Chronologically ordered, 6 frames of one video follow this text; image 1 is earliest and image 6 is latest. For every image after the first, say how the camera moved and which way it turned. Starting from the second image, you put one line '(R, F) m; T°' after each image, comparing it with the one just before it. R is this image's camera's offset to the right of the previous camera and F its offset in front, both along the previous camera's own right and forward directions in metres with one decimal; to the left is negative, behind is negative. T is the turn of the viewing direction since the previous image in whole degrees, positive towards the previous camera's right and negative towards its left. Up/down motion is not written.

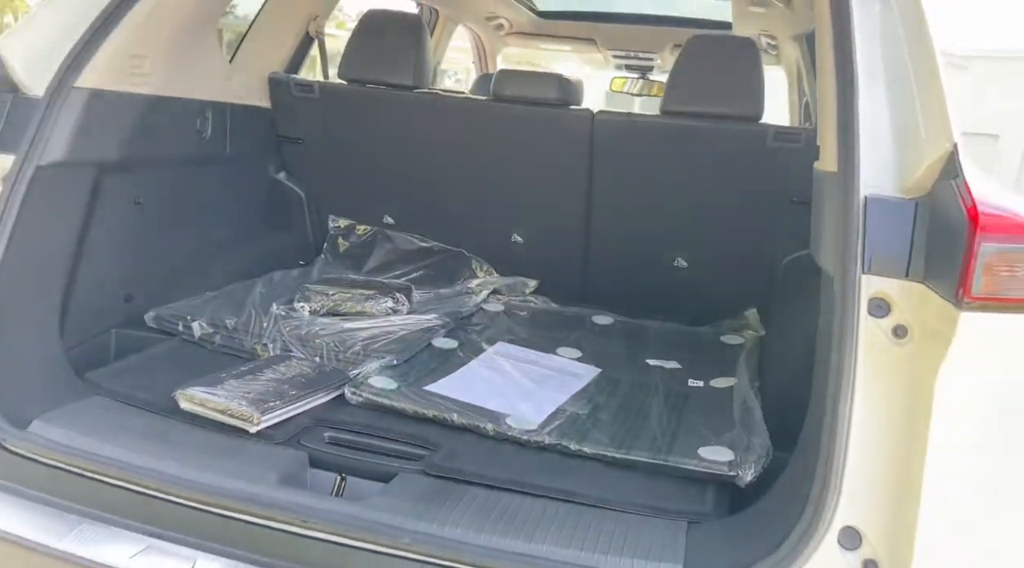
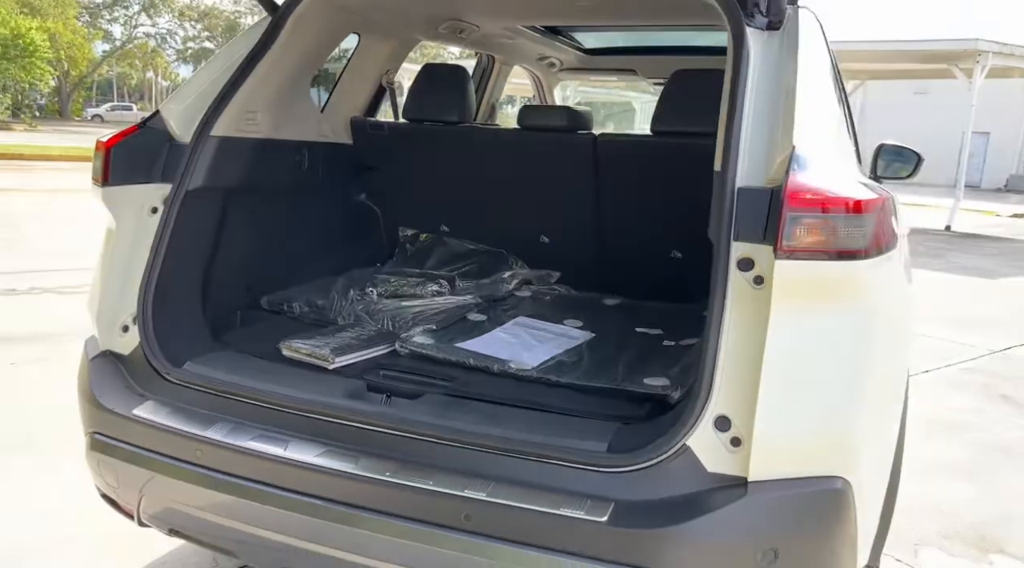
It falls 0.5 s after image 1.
(+0.2, -0.5) m; -8°
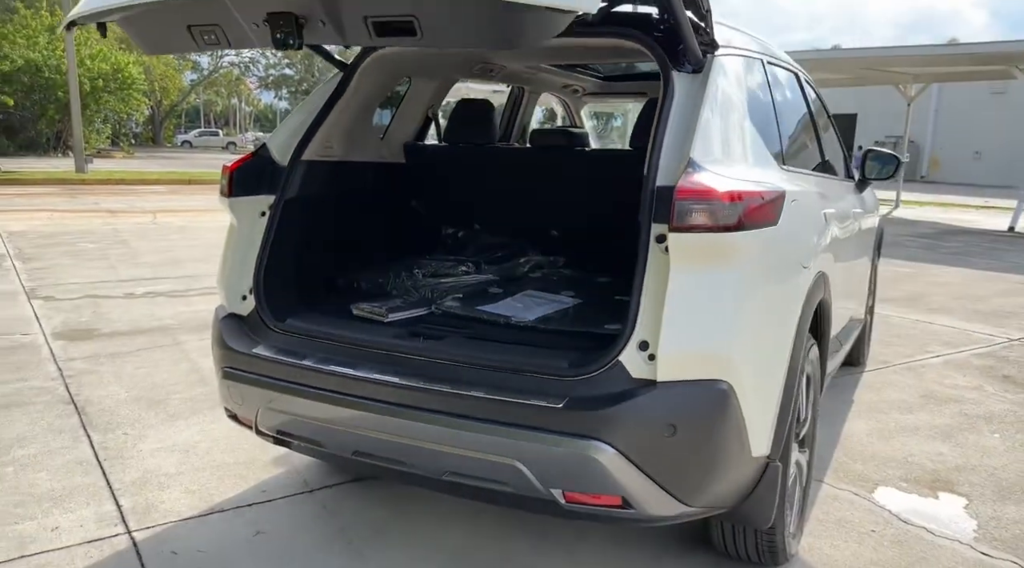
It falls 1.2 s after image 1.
(+0.2, -0.7) m; -5°
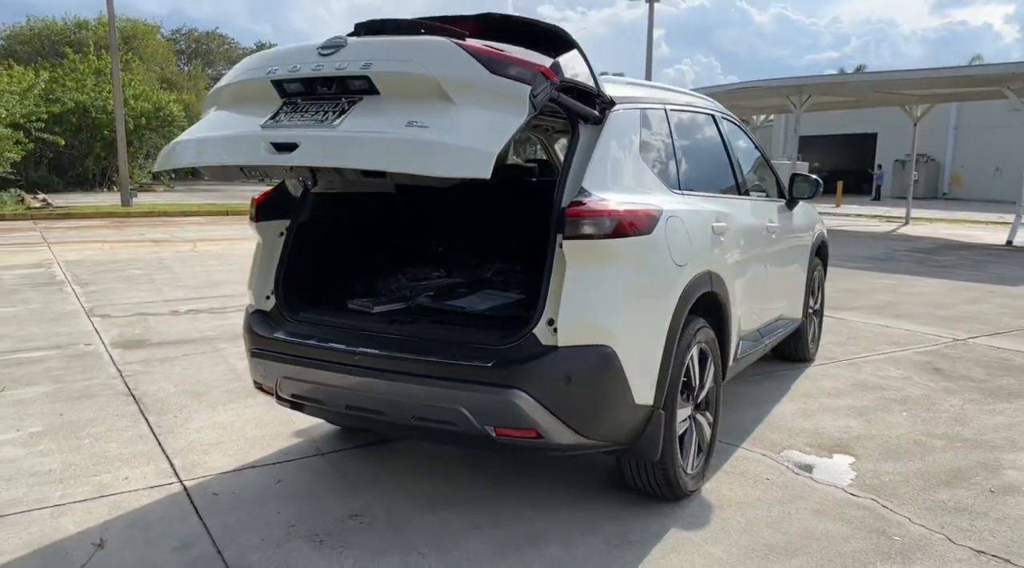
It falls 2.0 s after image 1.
(+0.3, -0.8) m; -2°
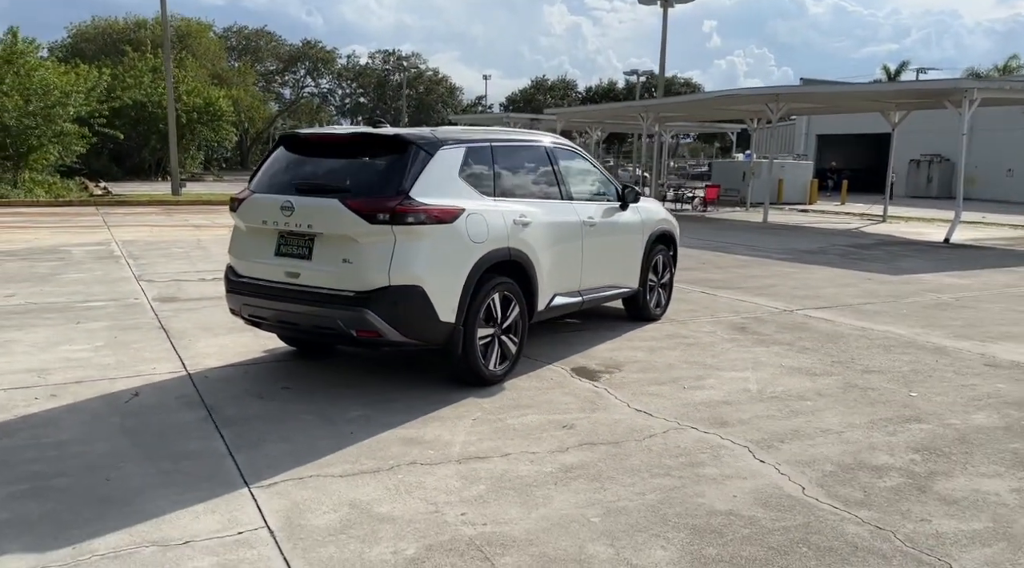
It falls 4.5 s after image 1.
(+1.2, -2.1) m; -3°
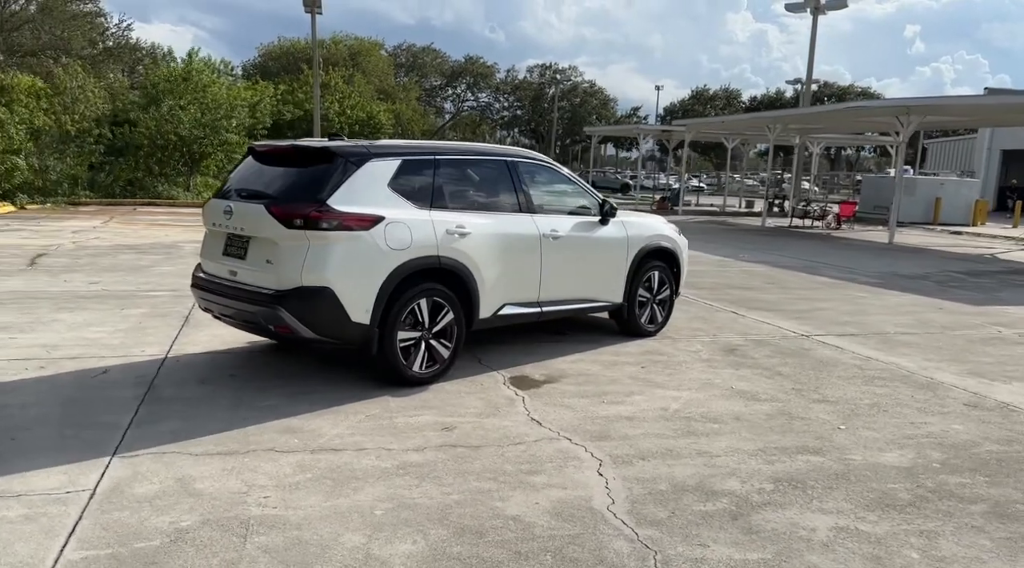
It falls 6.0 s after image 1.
(+1.7, 0.0) m; -12°
